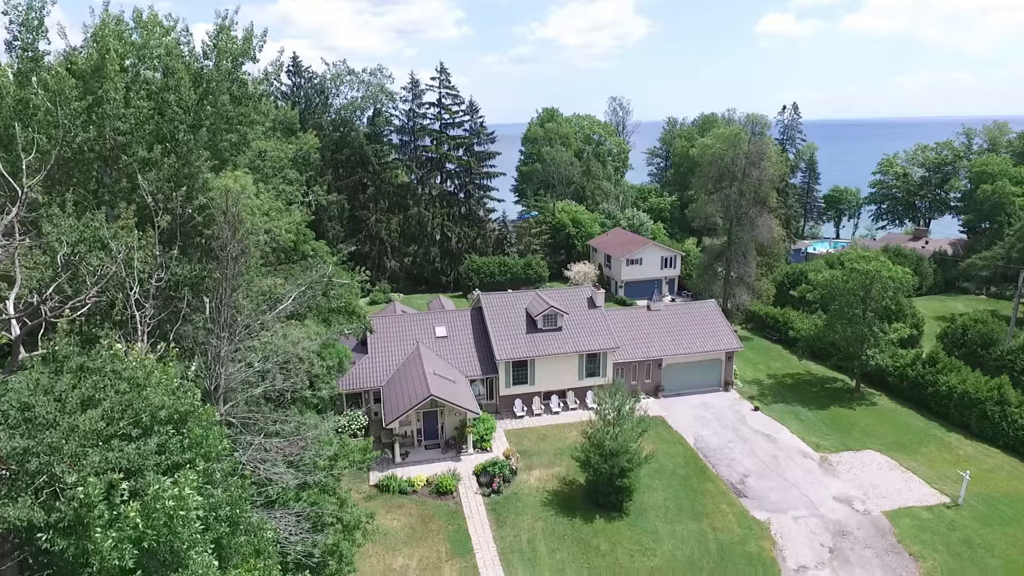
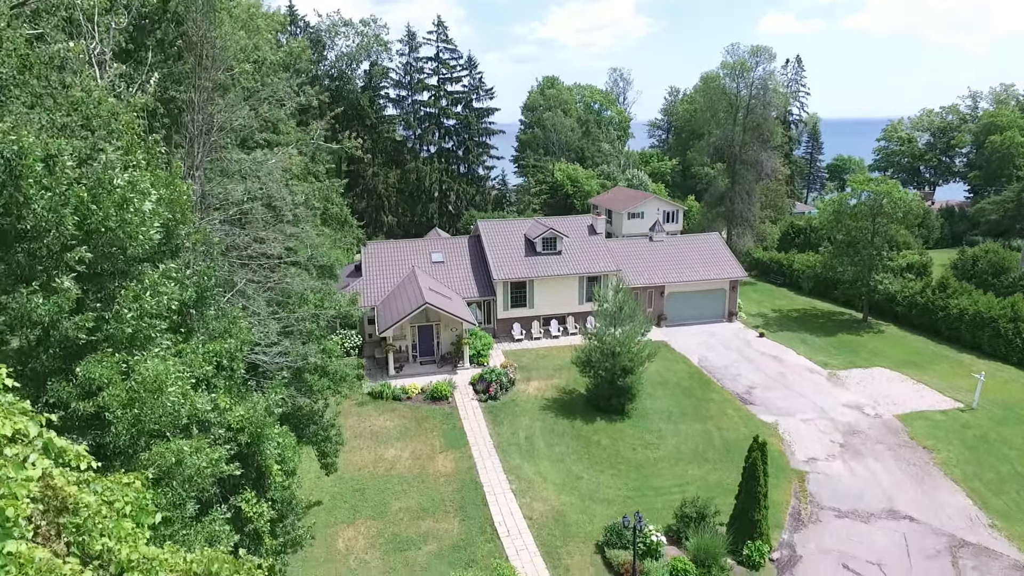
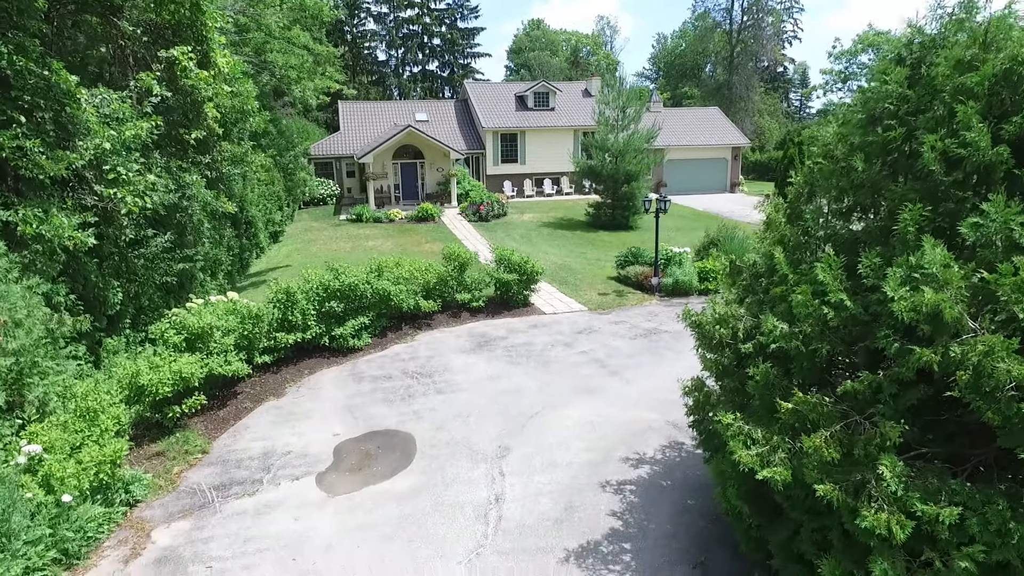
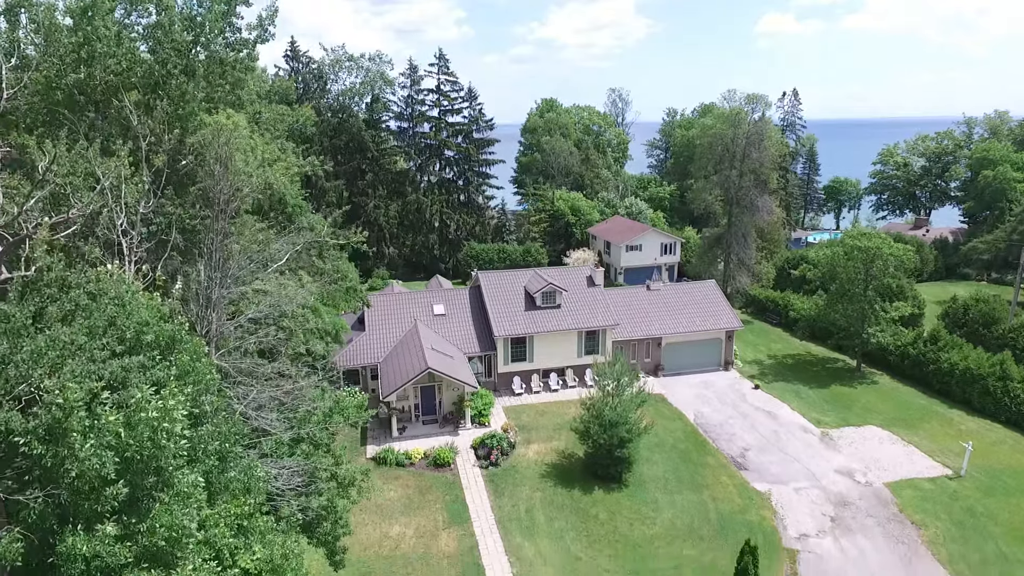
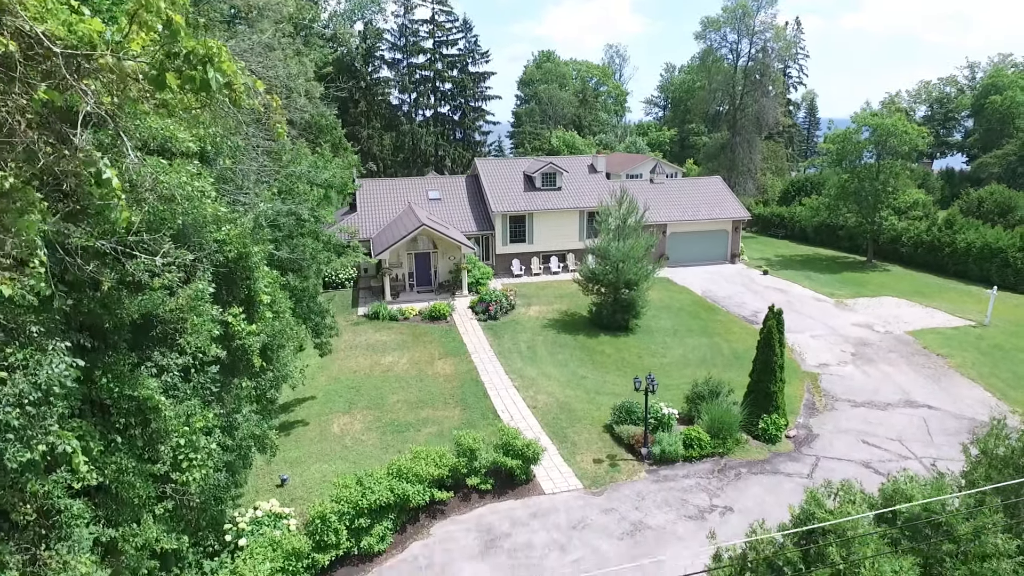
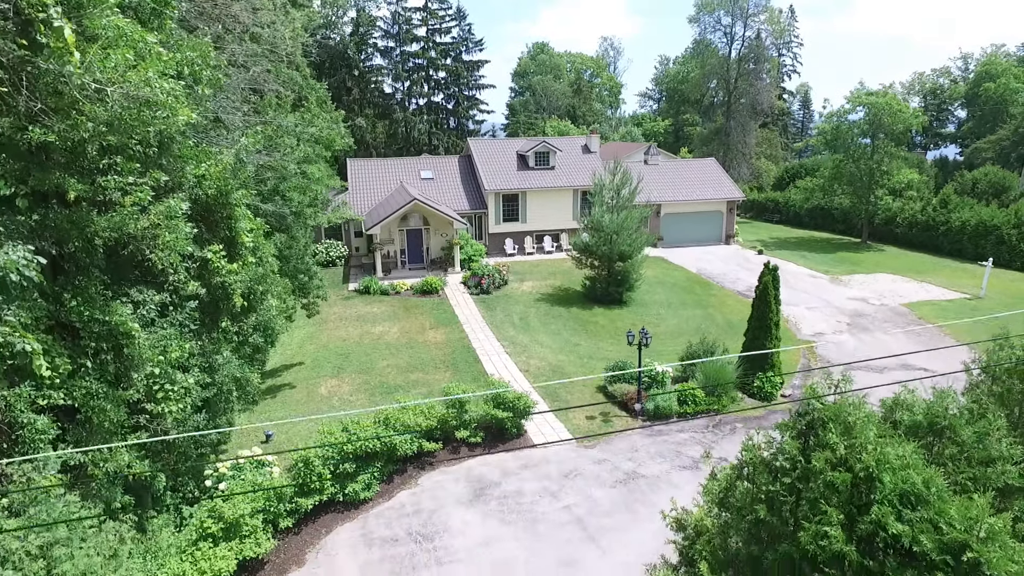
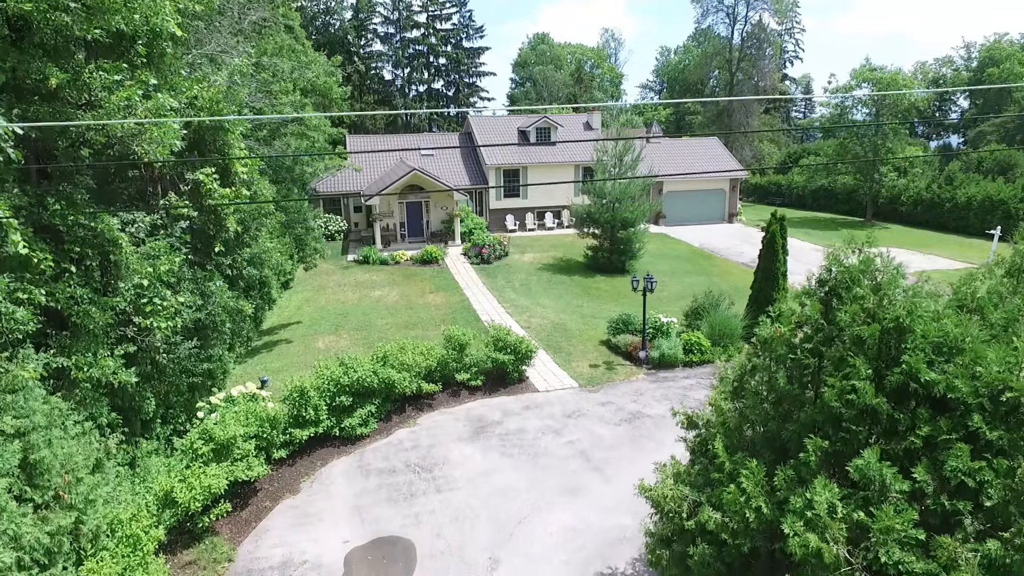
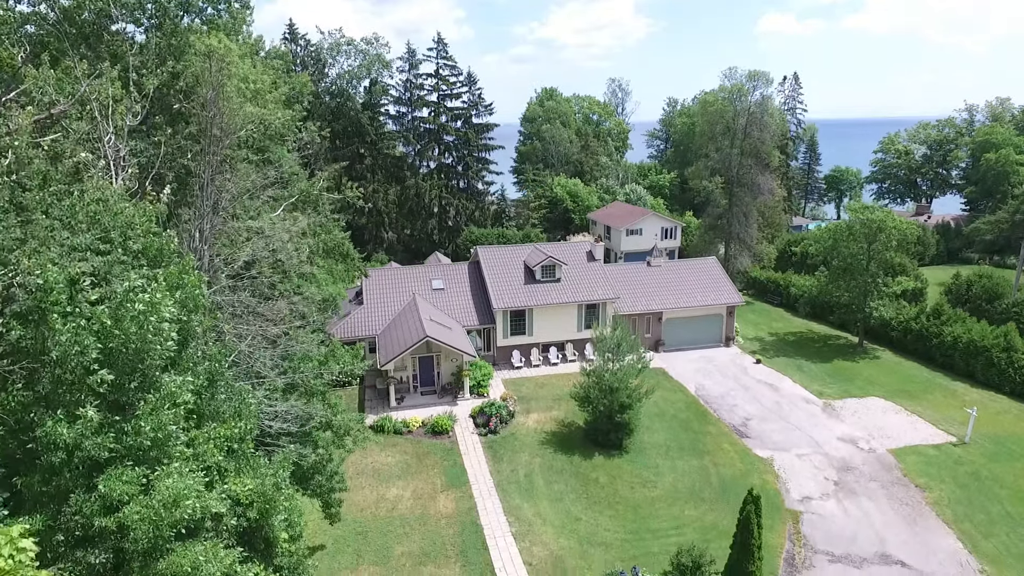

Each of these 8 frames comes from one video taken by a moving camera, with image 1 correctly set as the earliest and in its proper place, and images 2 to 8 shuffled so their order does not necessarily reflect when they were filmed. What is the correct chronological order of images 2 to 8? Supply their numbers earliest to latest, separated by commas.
4, 8, 2, 5, 6, 7, 3
